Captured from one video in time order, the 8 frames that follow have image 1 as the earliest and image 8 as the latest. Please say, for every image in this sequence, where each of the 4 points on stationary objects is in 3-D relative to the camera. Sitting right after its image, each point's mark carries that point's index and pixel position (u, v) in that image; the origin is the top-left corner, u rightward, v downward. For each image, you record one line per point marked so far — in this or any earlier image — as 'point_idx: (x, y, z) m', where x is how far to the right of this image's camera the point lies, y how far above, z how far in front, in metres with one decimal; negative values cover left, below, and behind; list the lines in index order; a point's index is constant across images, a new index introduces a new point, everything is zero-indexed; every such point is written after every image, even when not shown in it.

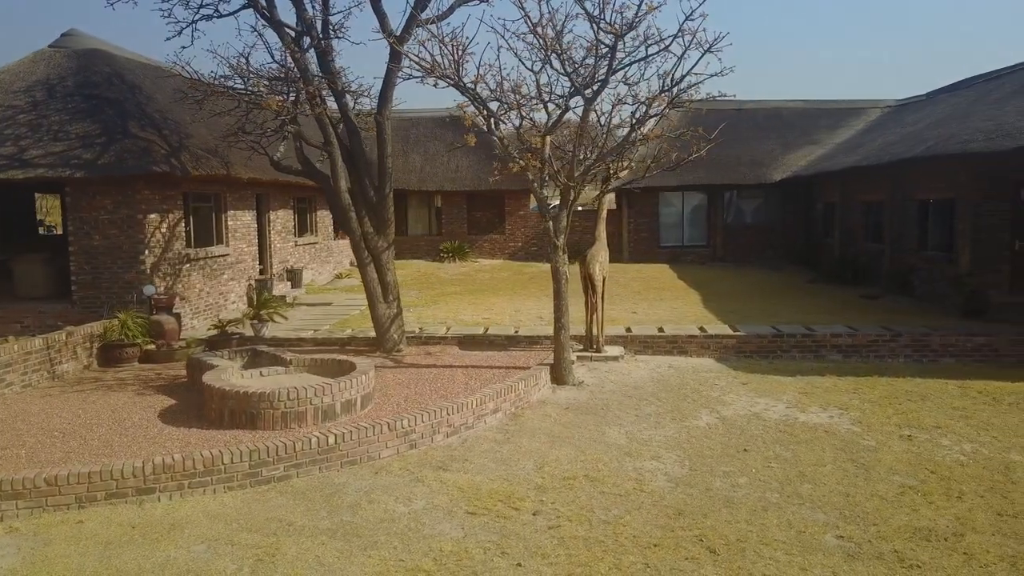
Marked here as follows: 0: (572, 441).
0: (+0.6, -1.5, +6.8) m
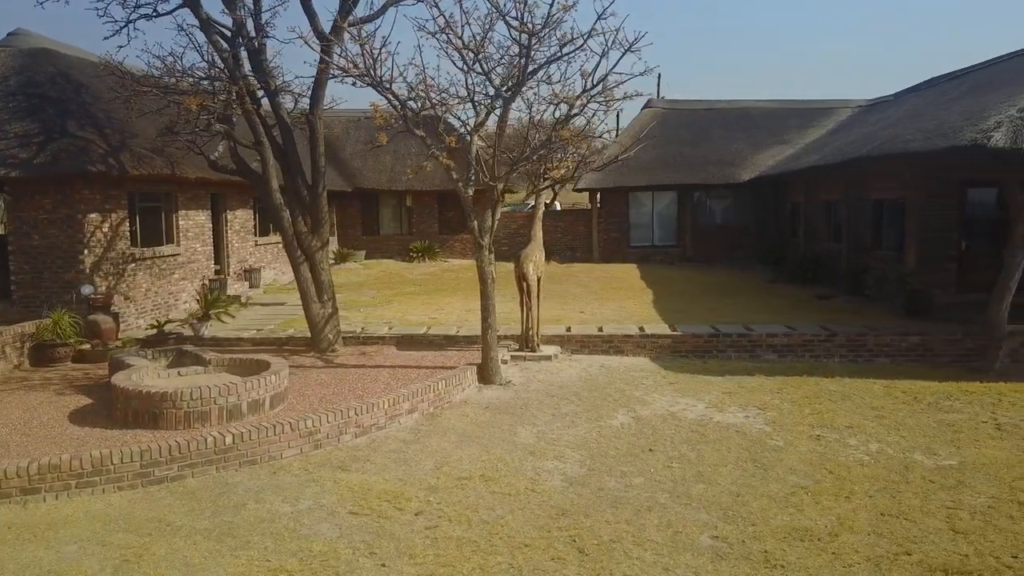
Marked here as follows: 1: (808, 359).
0: (-0.3, -1.5, +6.8) m
1: (+4.2, -1.0, +9.6) m
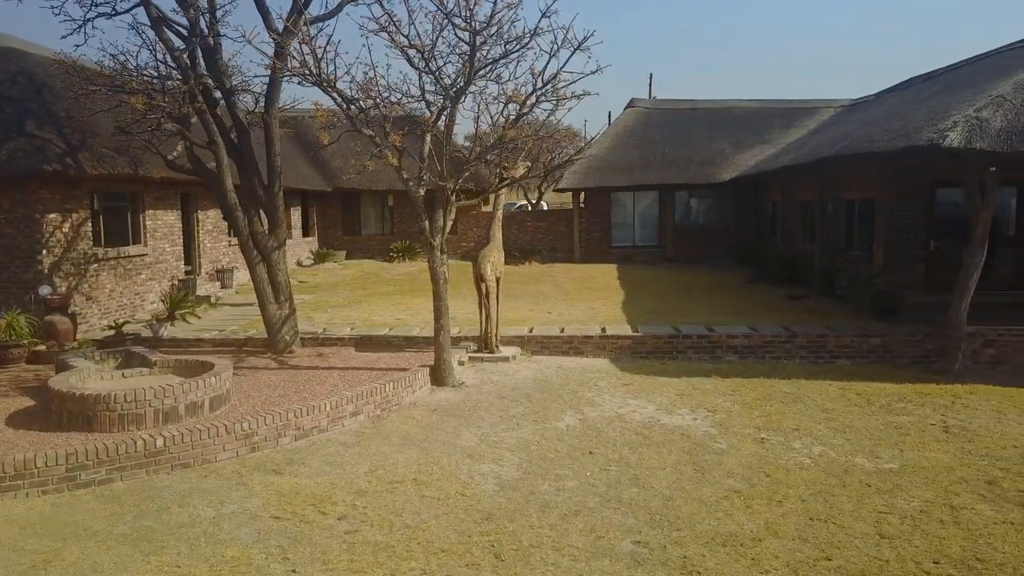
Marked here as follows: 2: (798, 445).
0: (-0.9, -1.5, +6.7) m
1: (+3.6, -1.0, +9.5) m
2: (+2.8, -1.5, +6.6) m
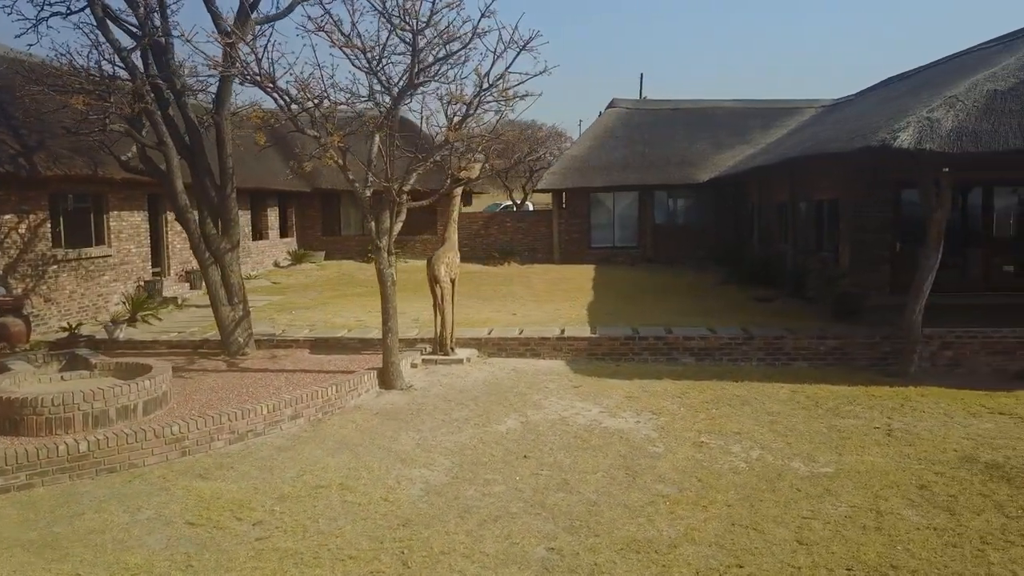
0: (-1.5, -1.6, +6.6) m
1: (+2.9, -1.0, +9.4) m
2: (+2.2, -1.5, +6.5) m
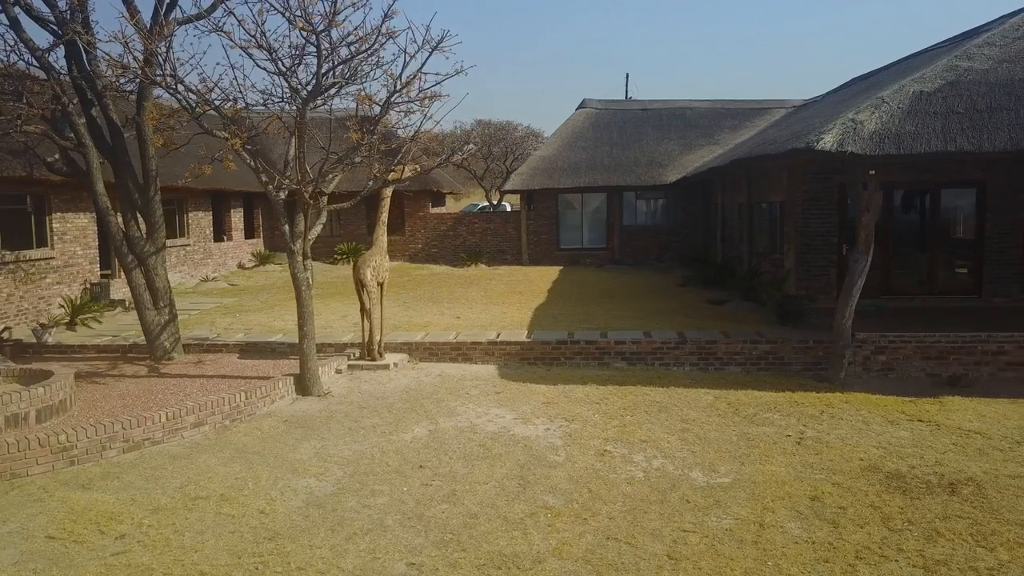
0: (-2.5, -1.6, +6.5) m
1: (+2.0, -1.1, +9.3) m
2: (+1.2, -1.6, +6.4) m
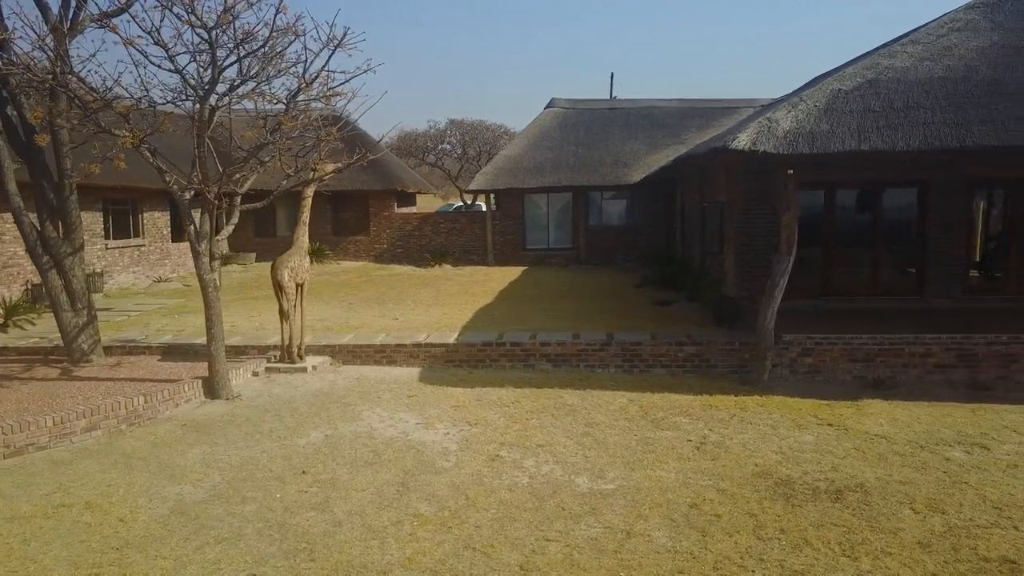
0: (-3.5, -1.6, +6.4) m
1: (+1.0, -1.1, +9.2) m
2: (+0.2, -1.6, +6.3) m
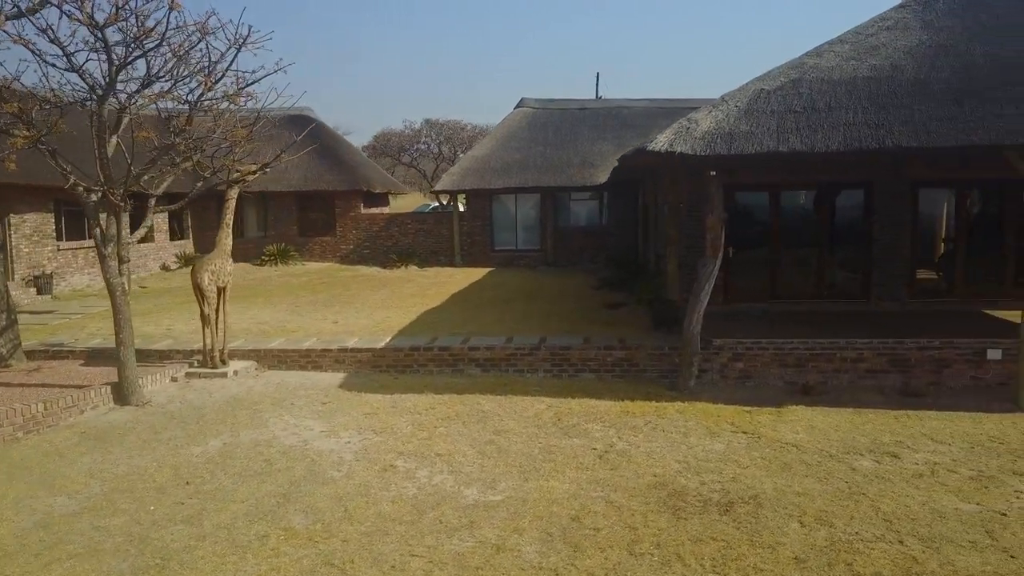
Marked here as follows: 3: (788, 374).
0: (-4.5, -1.7, +6.2) m
1: (0.0, -1.1, +9.0) m
2: (-0.8, -1.7, +6.1) m
3: (+3.5, -1.1, +8.7) m
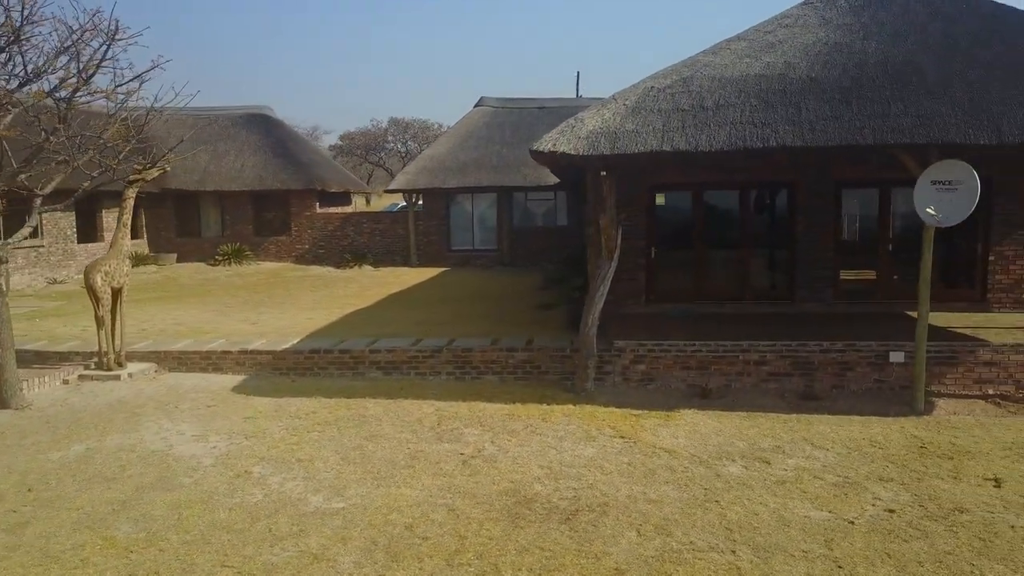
0: (-5.7, -1.7, +6.1) m
1: (-1.3, -1.2, +8.9) m
2: (-2.1, -1.7, +6.0) m
3: (+2.2, -1.1, +8.6) m
